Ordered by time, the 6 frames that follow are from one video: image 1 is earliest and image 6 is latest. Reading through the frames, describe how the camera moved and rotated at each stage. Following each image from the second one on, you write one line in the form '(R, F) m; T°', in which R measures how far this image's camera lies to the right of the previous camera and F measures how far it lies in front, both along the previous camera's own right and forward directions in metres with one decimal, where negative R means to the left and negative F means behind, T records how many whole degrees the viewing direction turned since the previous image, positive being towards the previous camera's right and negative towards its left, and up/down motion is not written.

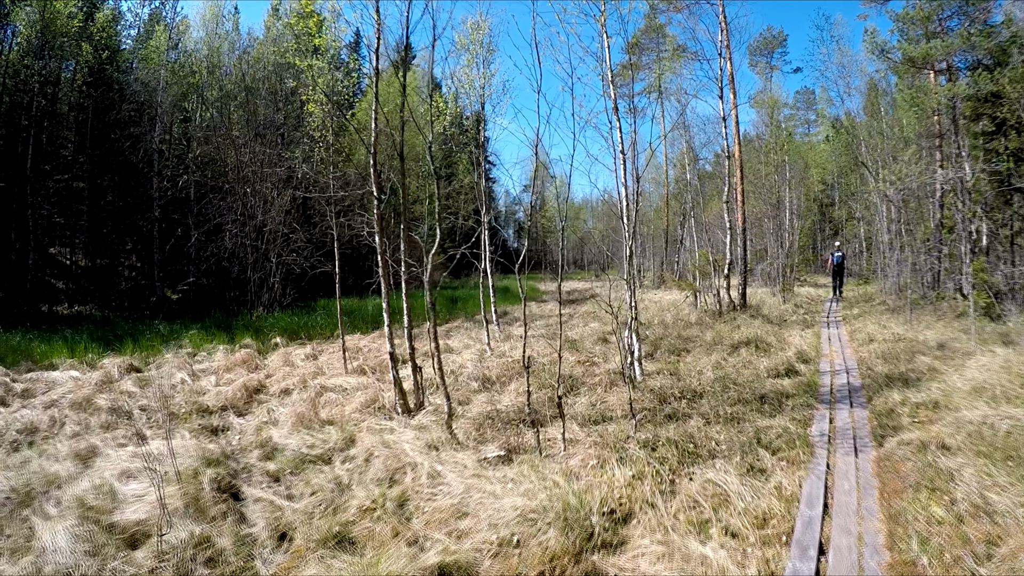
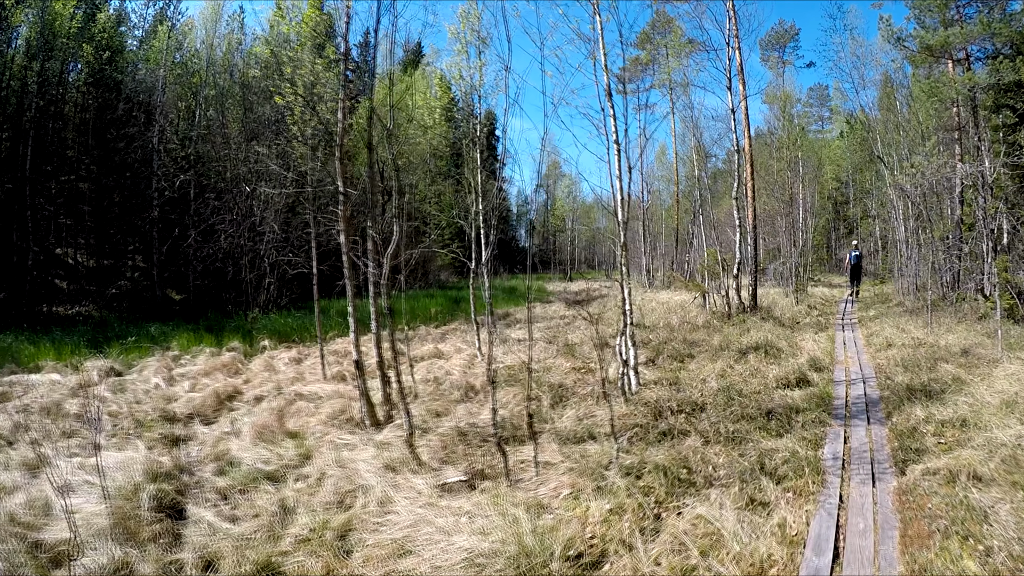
(+0.3, +0.4) m; -1°
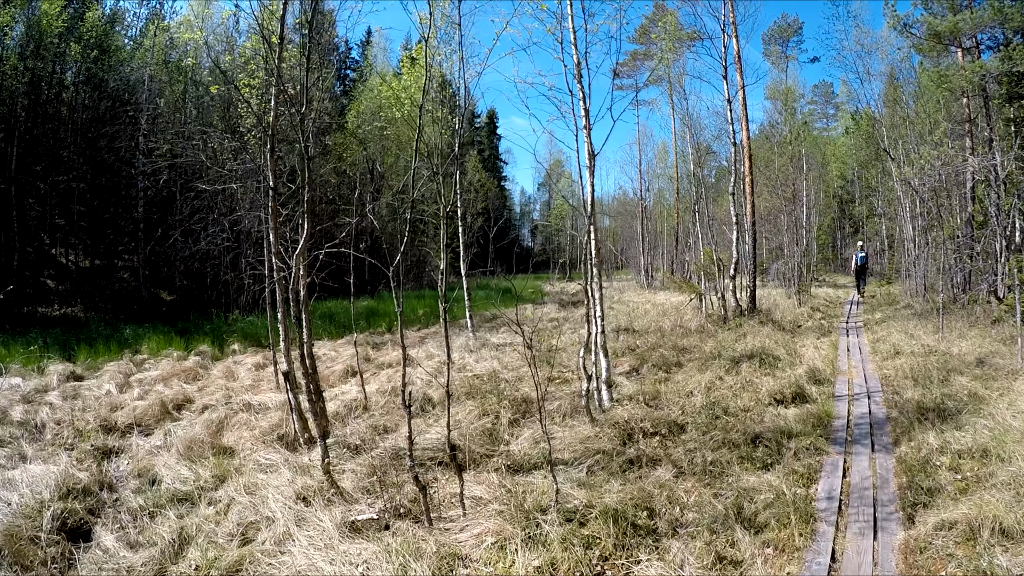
(+0.4, +0.5) m; -1°
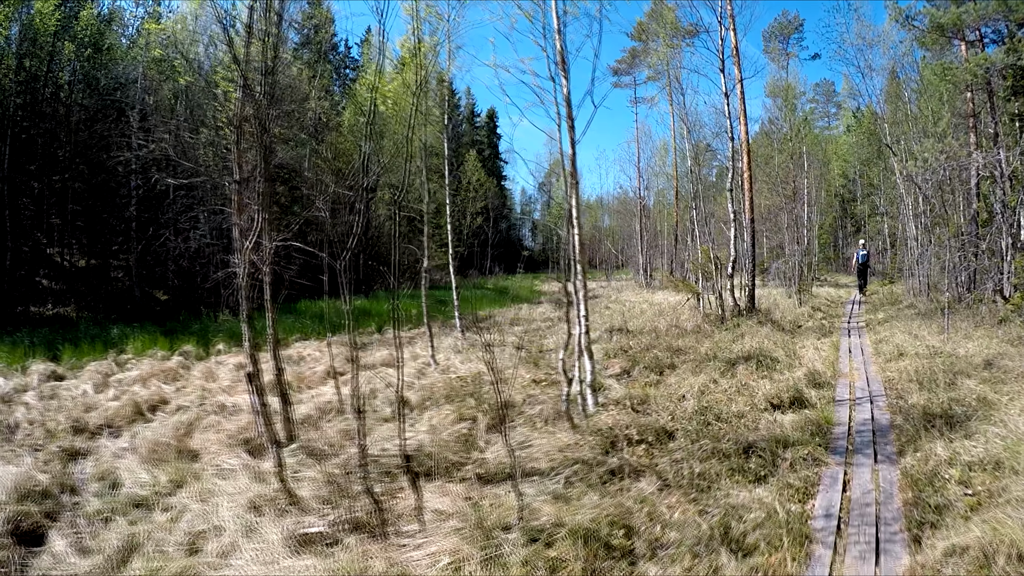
(+0.2, +0.3) m; 0°
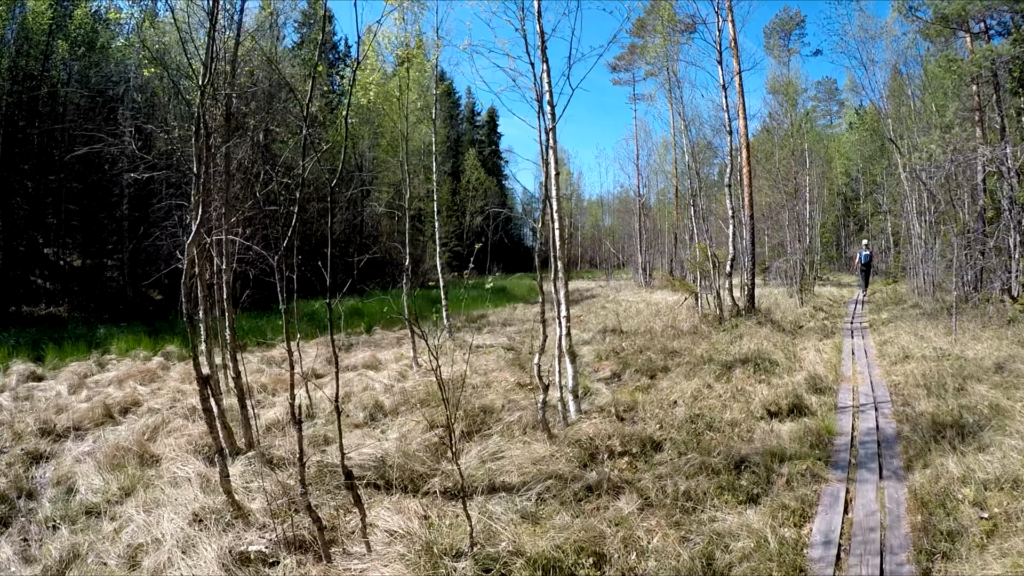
(+0.2, +0.3) m; 0°
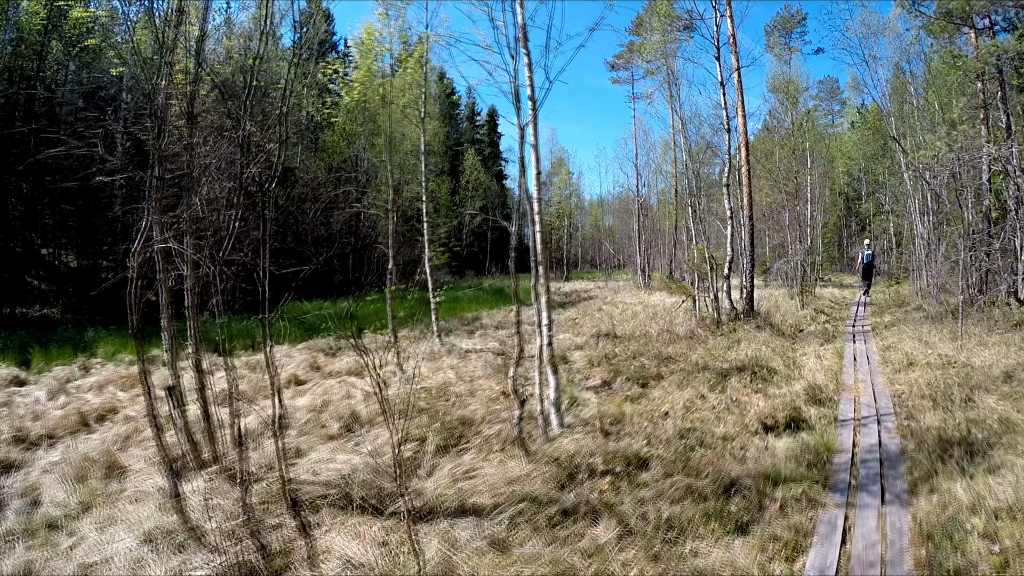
(+0.2, +0.2) m; 0°
